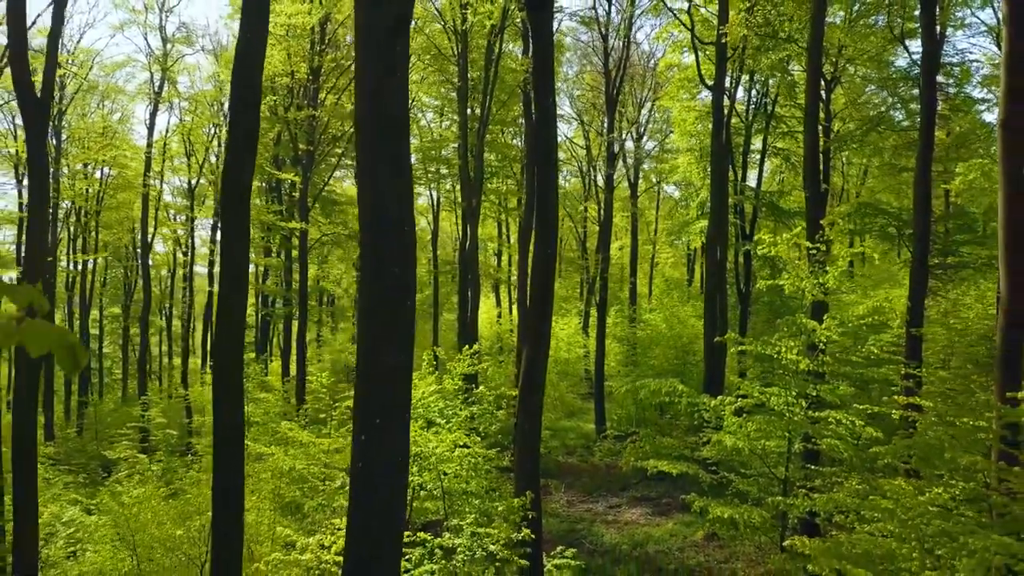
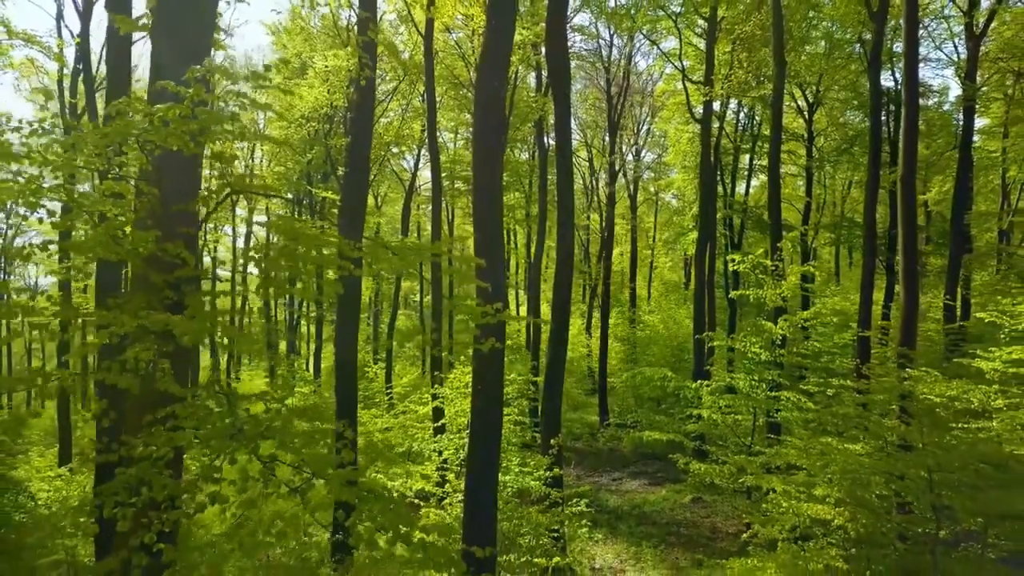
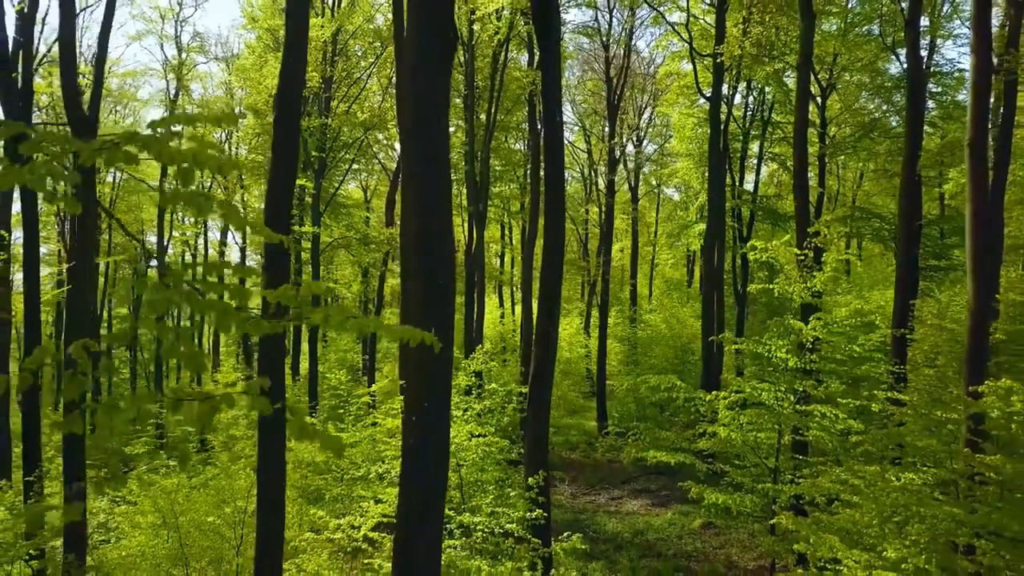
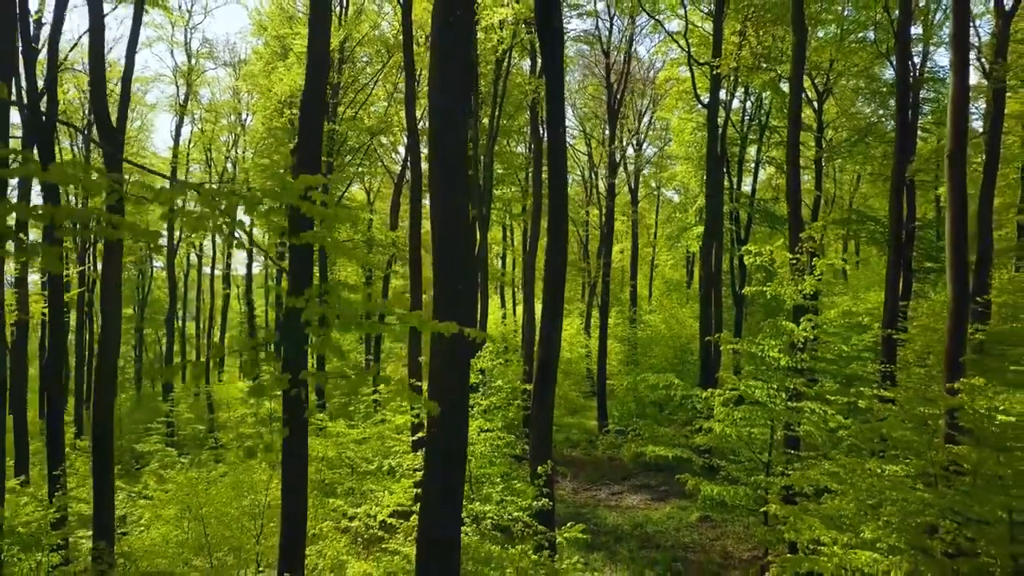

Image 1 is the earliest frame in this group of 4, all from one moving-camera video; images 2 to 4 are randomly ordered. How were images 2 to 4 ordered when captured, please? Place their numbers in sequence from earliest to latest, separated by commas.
3, 4, 2
